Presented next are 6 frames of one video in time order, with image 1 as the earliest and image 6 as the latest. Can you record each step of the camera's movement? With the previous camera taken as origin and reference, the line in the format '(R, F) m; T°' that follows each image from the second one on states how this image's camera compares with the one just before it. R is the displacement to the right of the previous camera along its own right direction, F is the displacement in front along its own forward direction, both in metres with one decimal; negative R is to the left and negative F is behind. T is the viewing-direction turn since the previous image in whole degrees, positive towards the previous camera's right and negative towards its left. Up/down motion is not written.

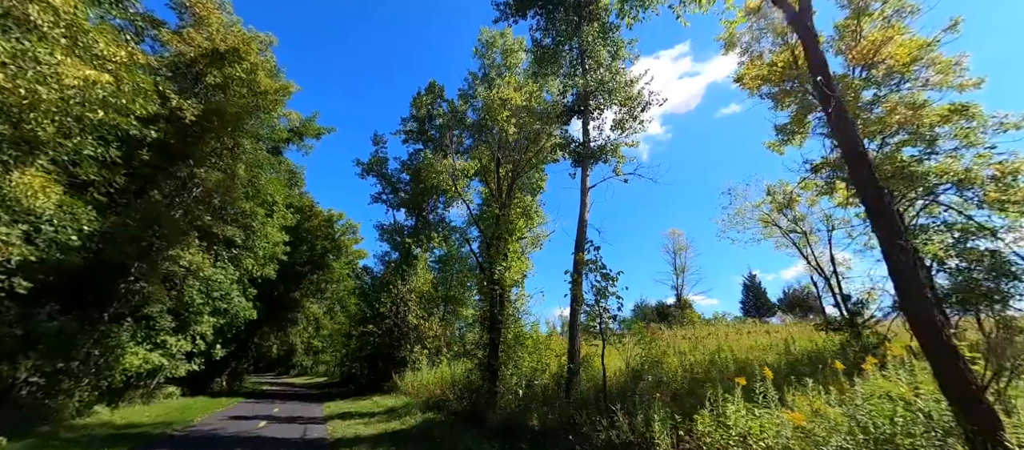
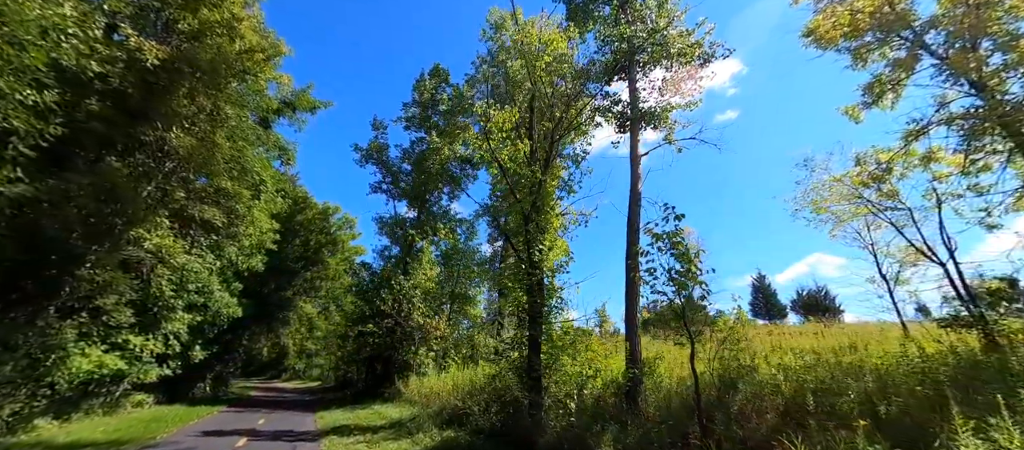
(-1.0, +2.0) m; +1°
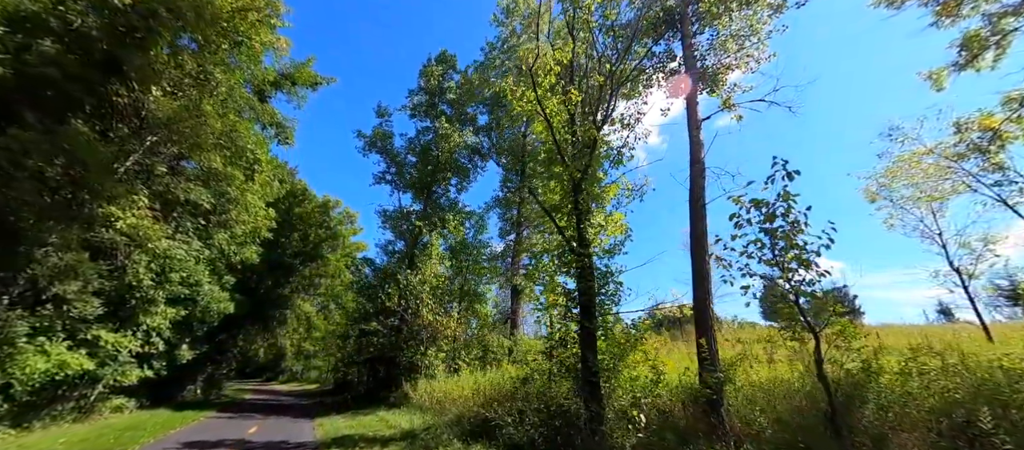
(-0.8, +1.4) m; 0°
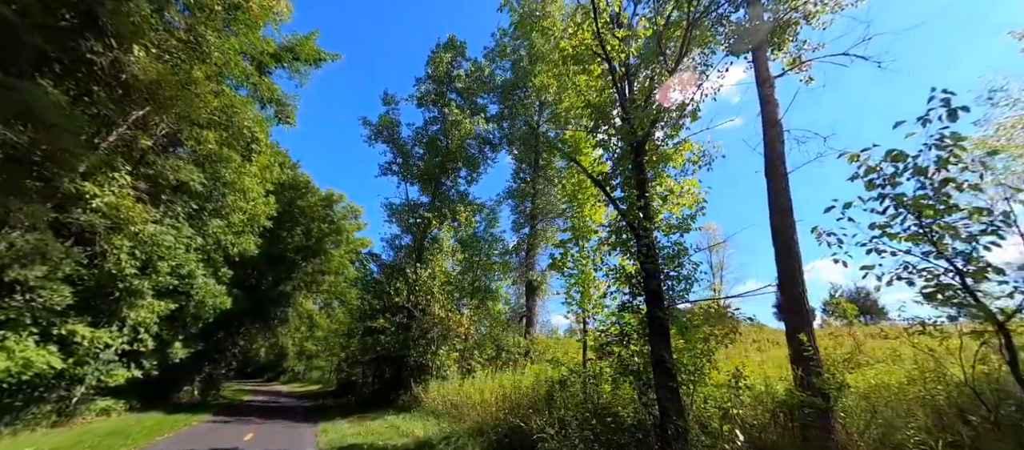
(-0.6, +1.2) m; 0°
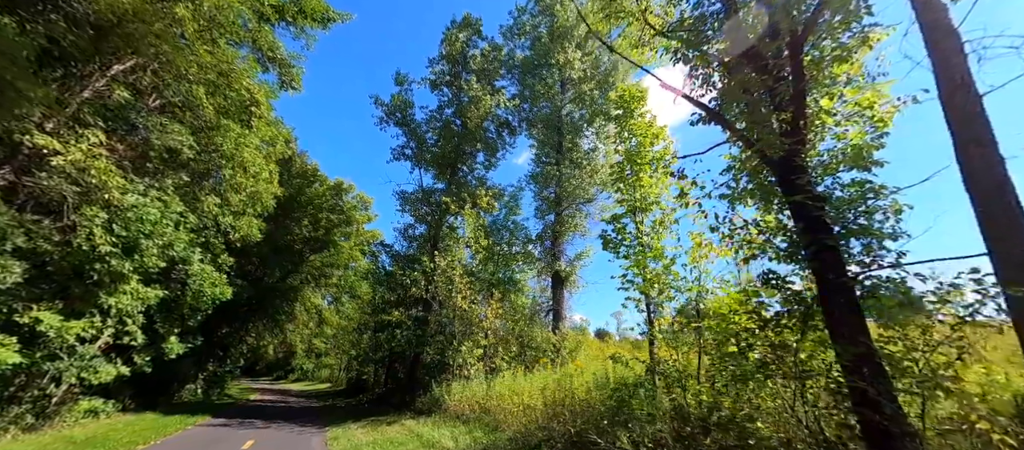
(-0.8, +1.6) m; -1°
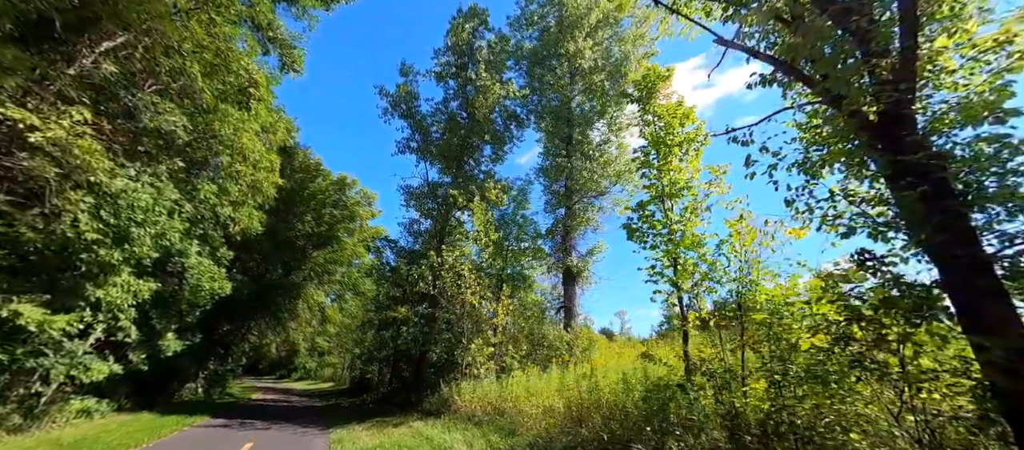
(-0.3, +0.6) m; 0°
